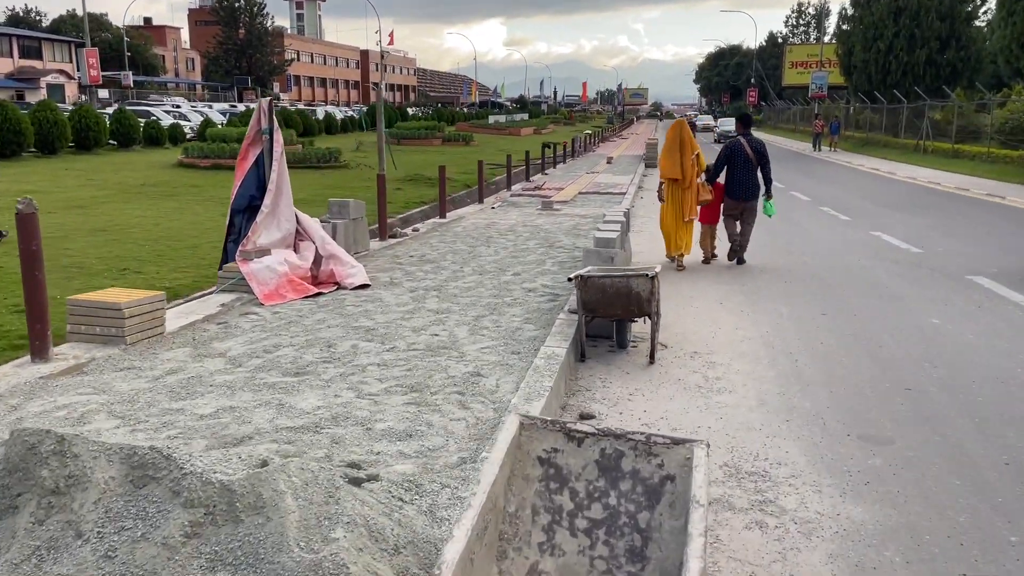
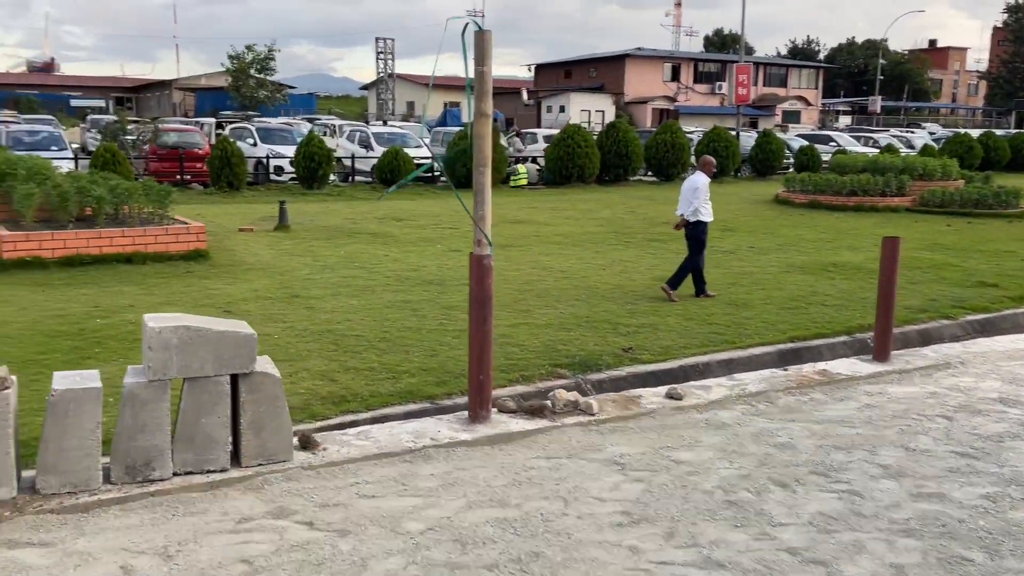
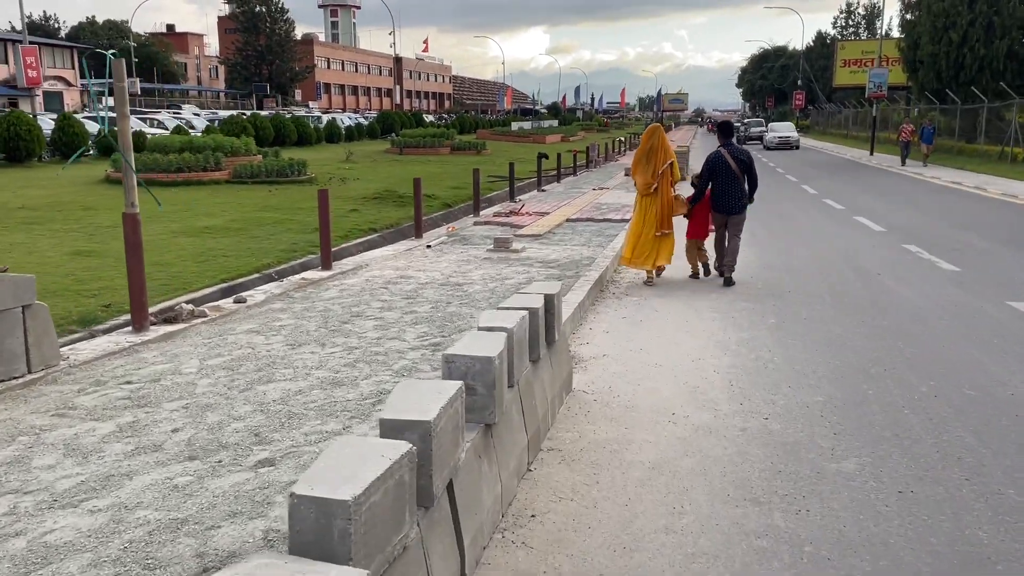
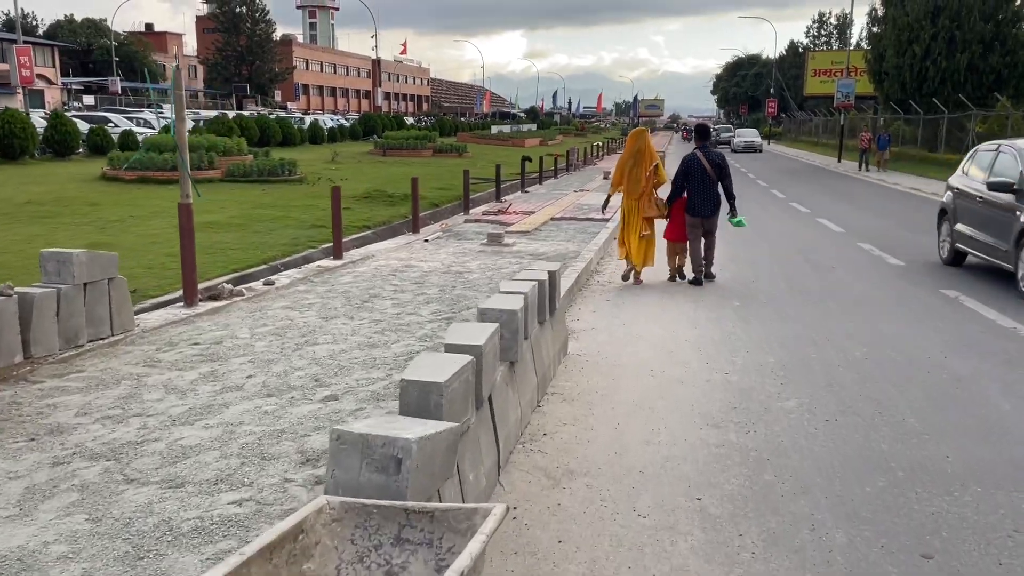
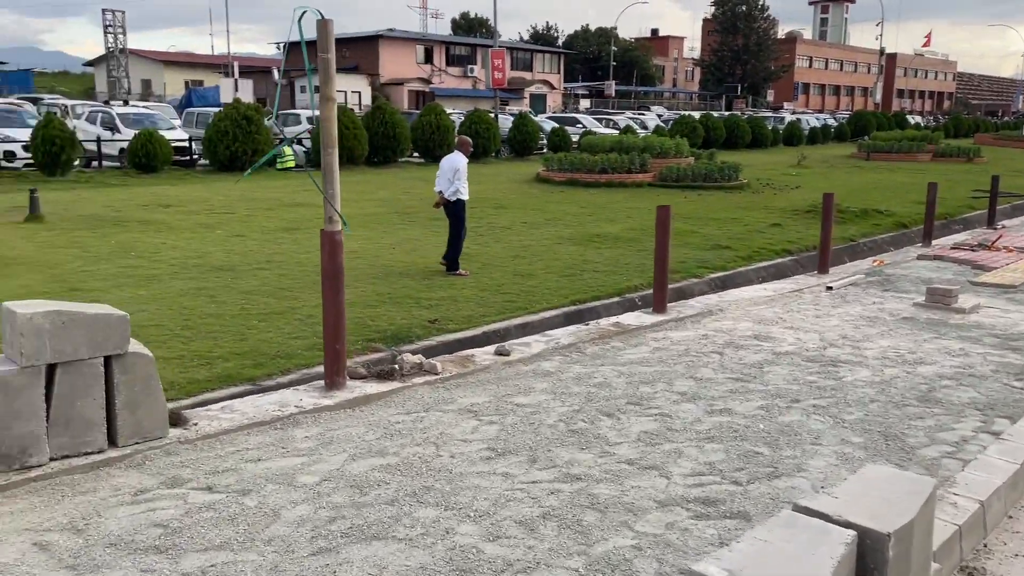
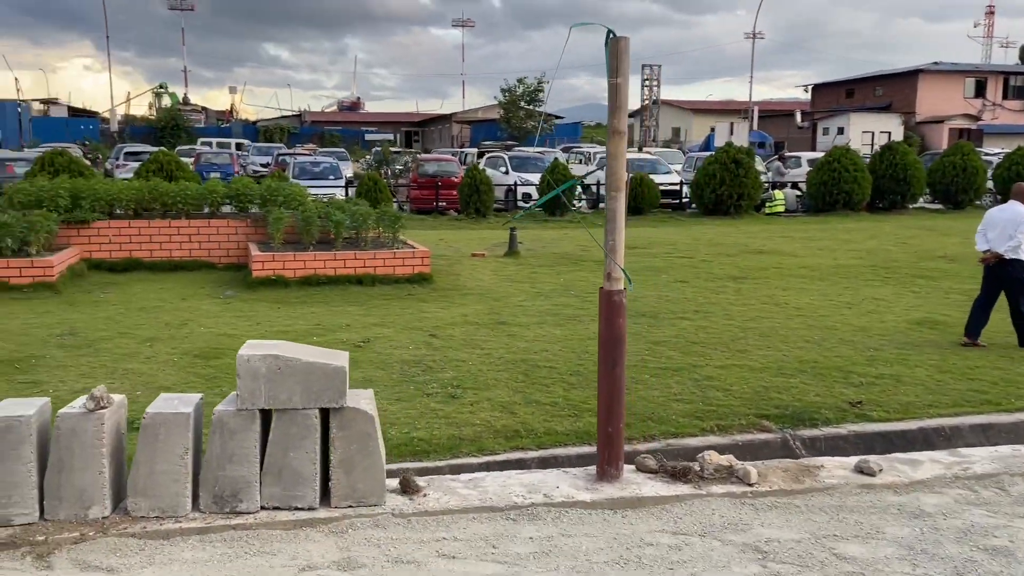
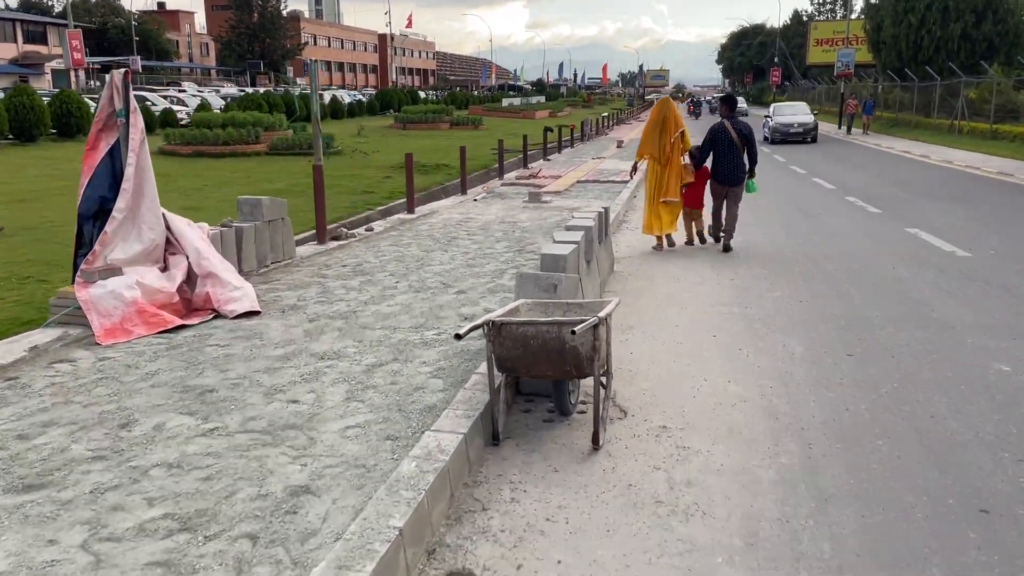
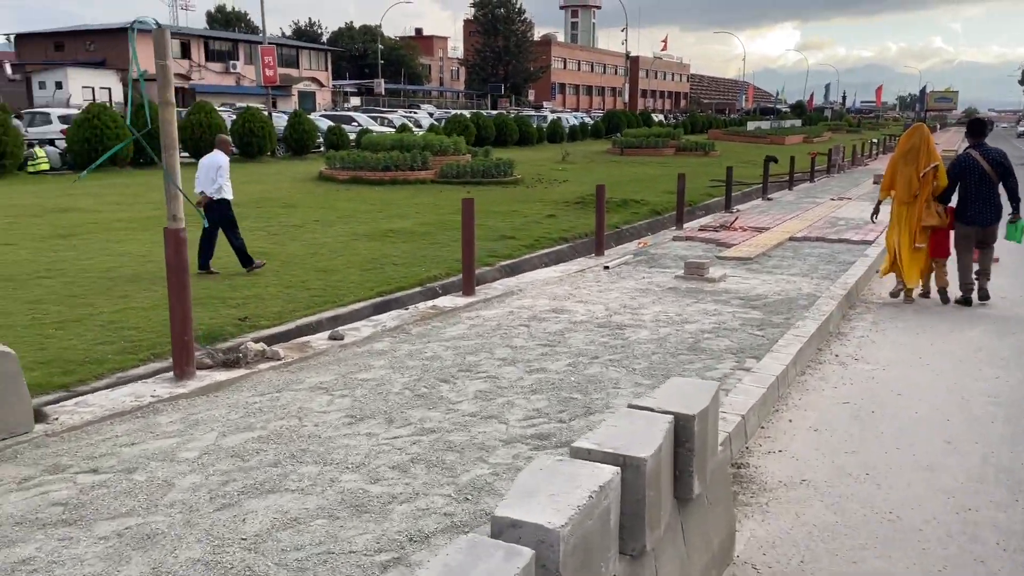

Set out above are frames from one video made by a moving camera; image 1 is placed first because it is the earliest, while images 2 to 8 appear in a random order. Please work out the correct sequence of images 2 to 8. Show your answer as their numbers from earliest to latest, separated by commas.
7, 4, 3, 8, 5, 2, 6
